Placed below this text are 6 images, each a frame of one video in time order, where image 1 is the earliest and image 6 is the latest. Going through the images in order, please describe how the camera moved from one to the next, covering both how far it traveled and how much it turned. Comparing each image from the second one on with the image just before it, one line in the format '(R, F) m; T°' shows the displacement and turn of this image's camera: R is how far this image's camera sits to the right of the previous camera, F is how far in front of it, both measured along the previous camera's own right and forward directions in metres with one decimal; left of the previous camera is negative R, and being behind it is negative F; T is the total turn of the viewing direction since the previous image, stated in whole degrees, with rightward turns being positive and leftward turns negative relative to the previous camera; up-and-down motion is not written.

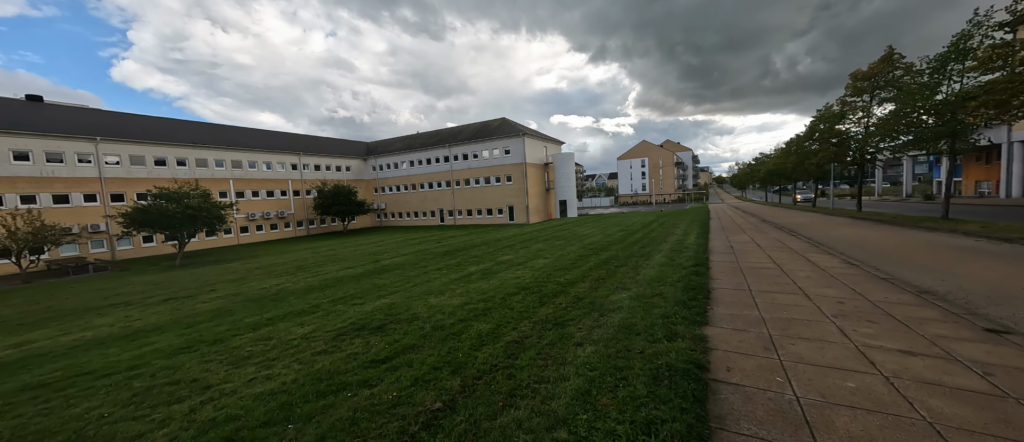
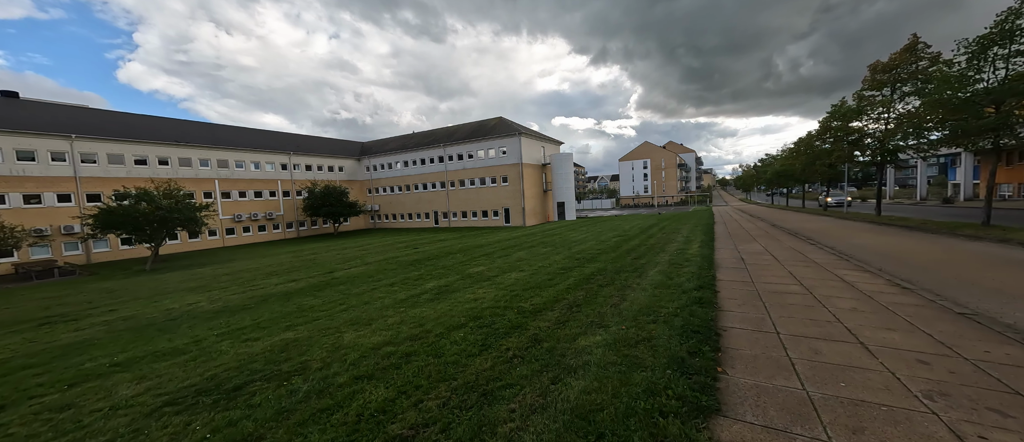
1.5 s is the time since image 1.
(+1.0, +1.9) m; 0°
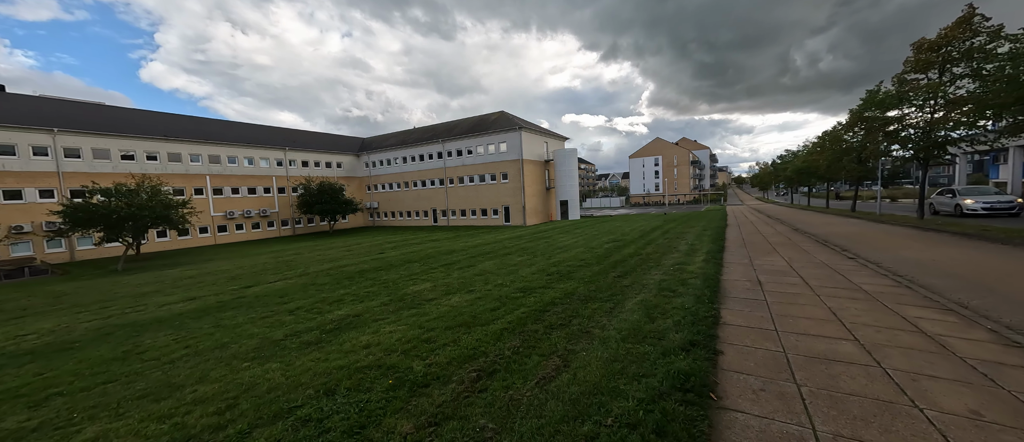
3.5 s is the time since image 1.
(+1.5, +2.4) m; -2°
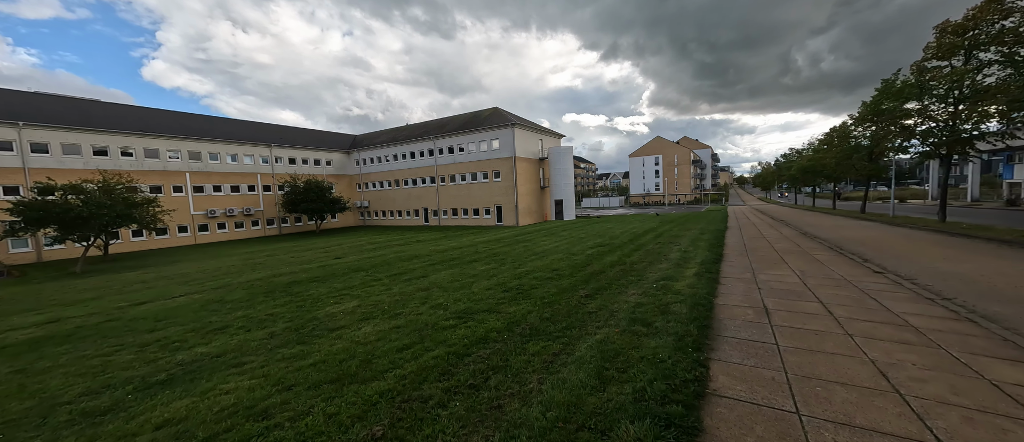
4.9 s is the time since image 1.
(+1.2, +1.8) m; 0°
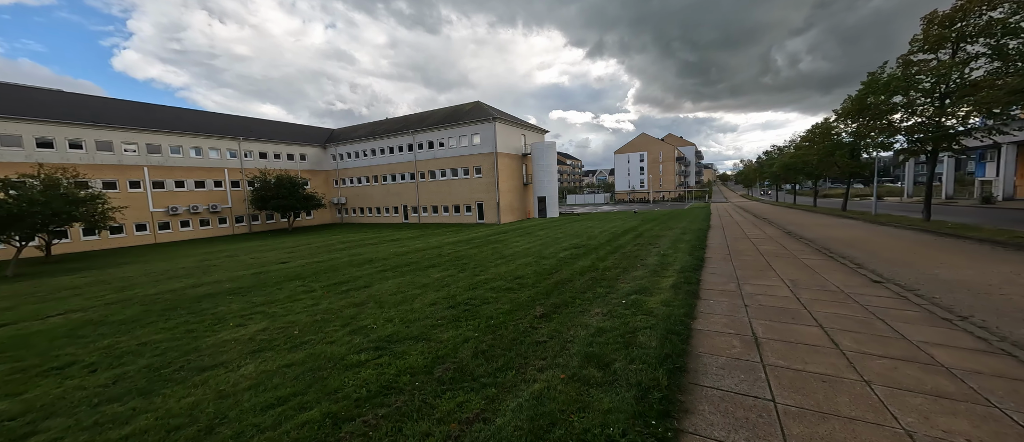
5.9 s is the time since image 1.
(+0.8, +1.2) m; +2°
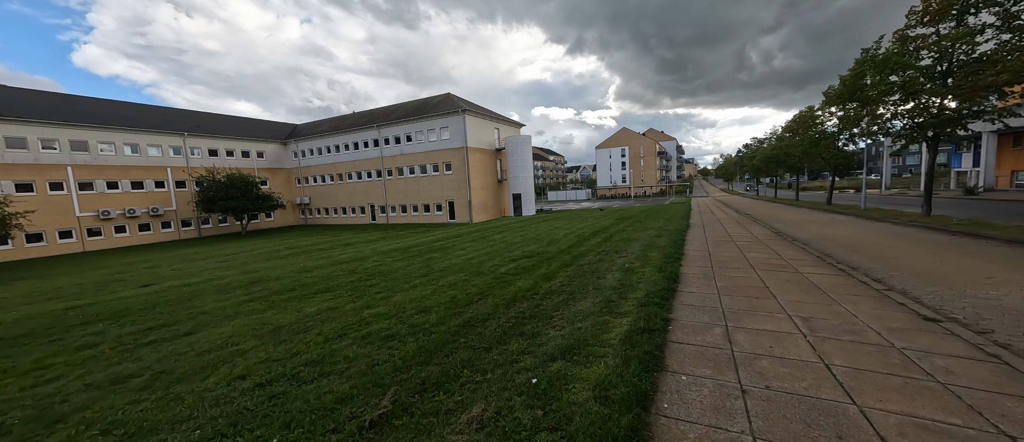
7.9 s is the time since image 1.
(+1.6, +2.6) m; +2°
